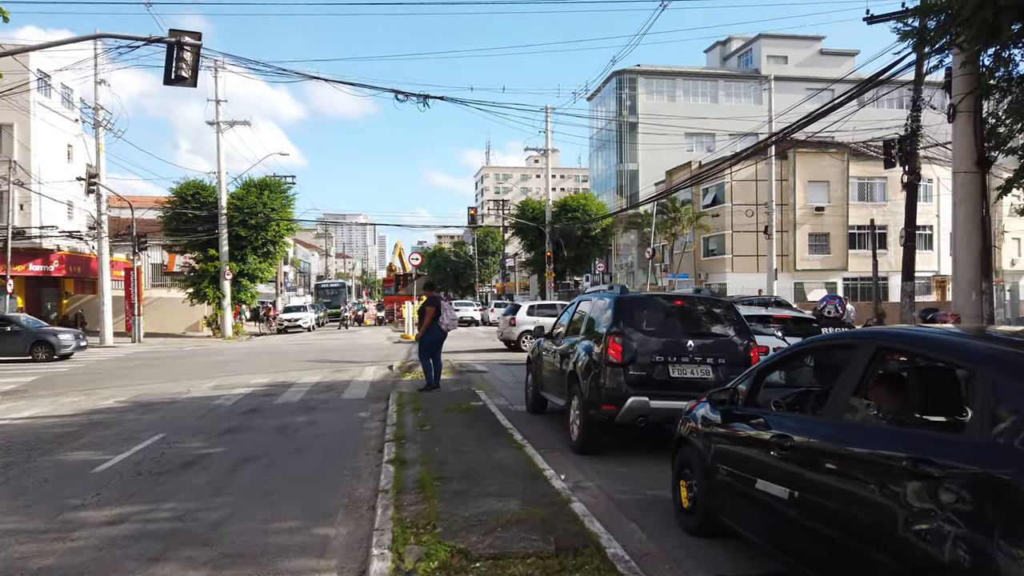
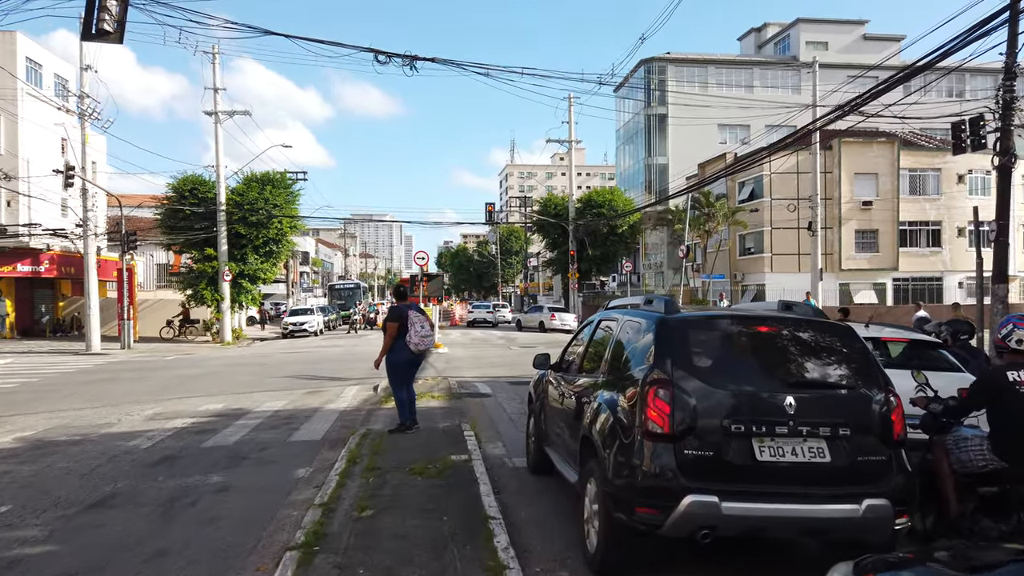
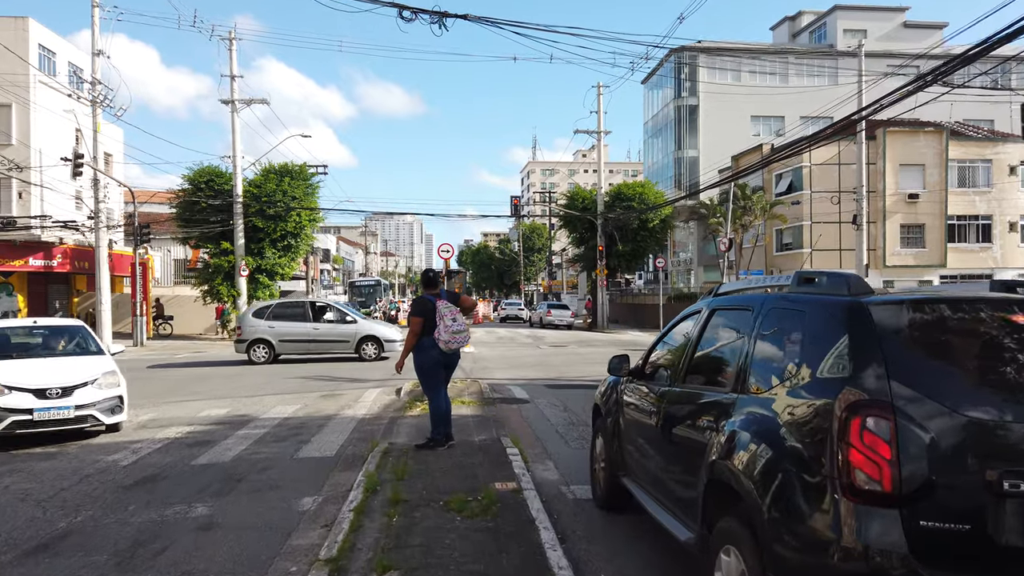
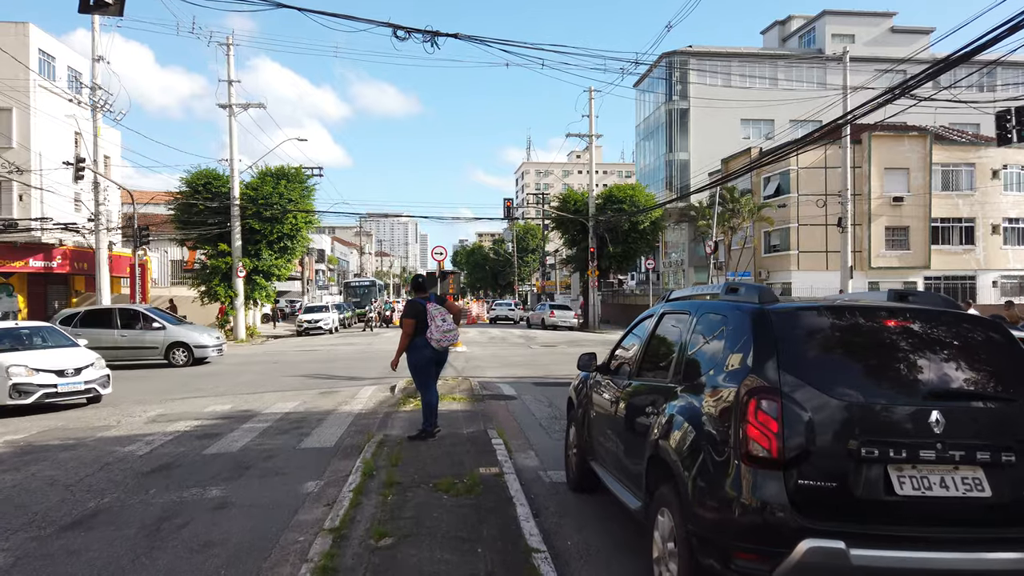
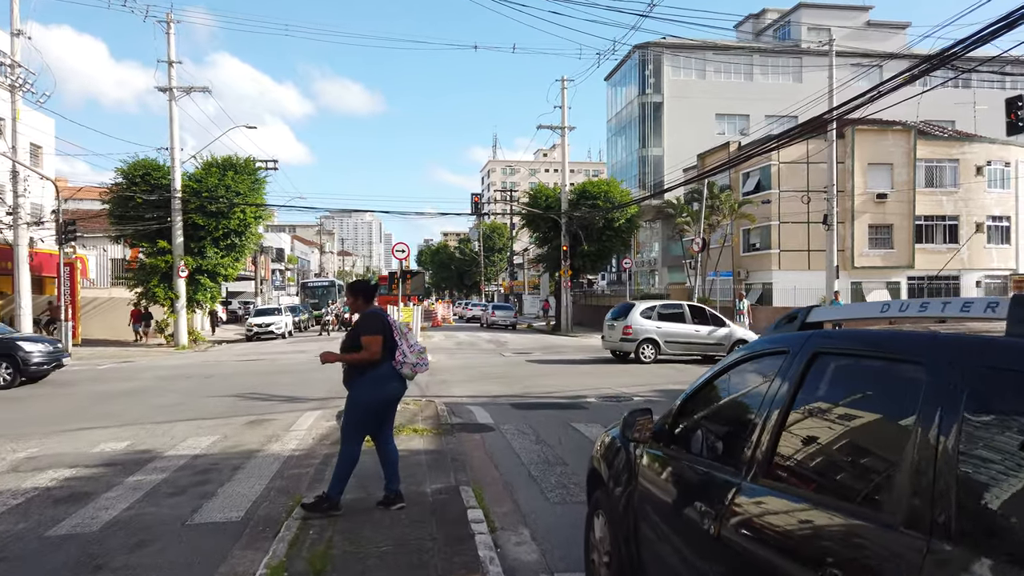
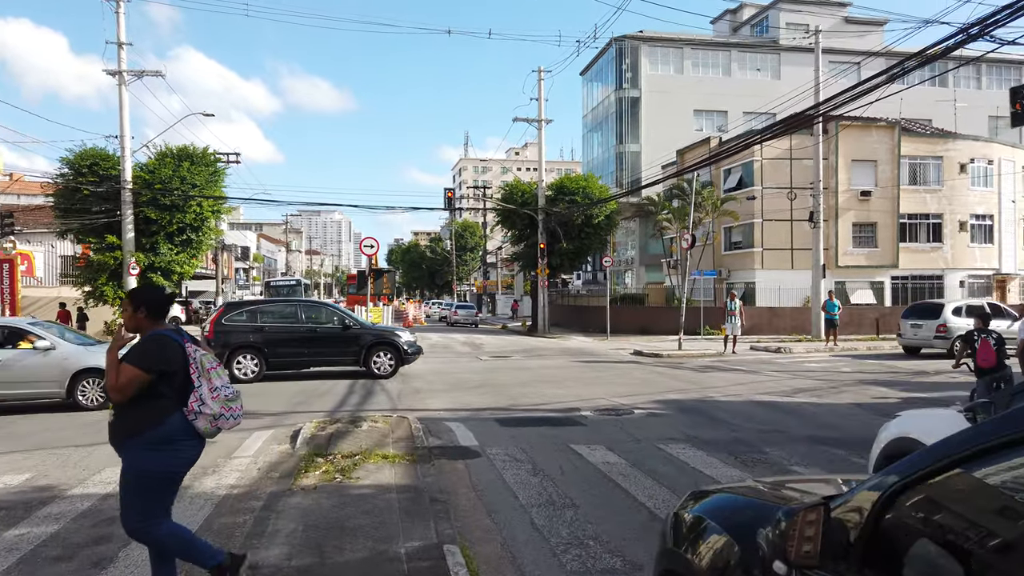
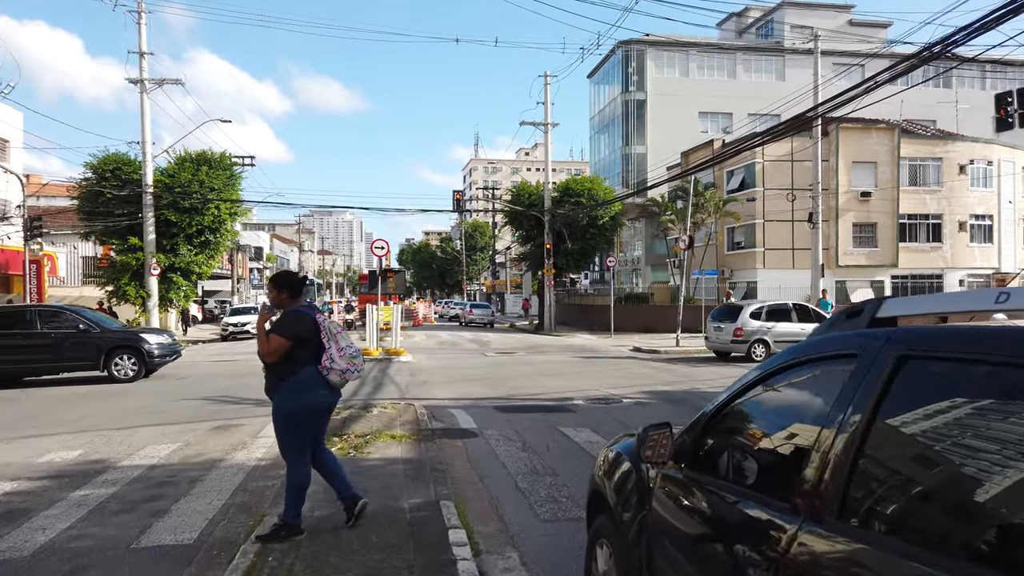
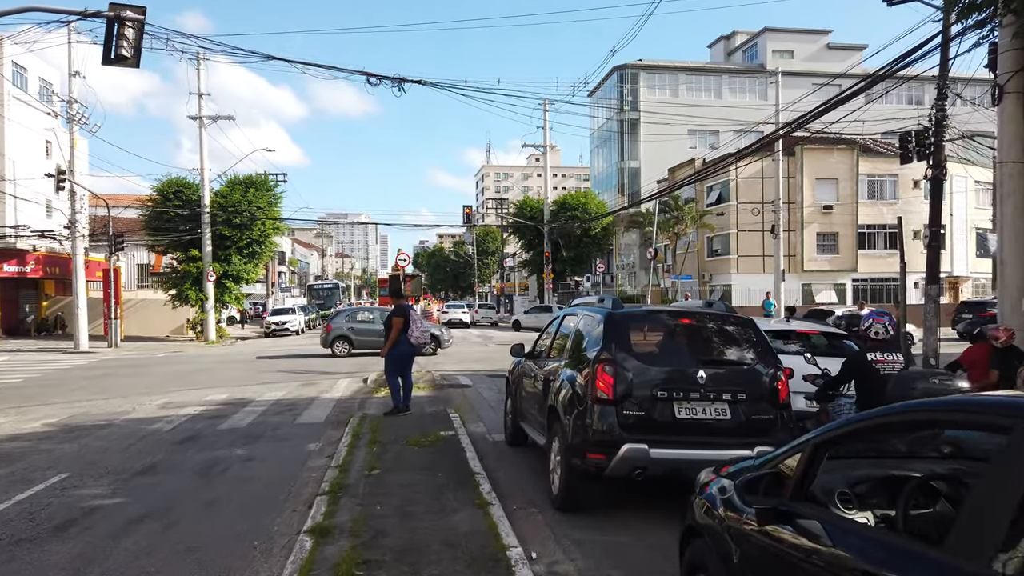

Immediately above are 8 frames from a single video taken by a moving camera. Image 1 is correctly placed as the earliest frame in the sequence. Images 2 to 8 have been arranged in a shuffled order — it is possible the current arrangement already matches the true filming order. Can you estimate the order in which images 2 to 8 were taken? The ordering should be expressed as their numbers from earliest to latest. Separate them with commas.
8, 2, 4, 3, 5, 7, 6
